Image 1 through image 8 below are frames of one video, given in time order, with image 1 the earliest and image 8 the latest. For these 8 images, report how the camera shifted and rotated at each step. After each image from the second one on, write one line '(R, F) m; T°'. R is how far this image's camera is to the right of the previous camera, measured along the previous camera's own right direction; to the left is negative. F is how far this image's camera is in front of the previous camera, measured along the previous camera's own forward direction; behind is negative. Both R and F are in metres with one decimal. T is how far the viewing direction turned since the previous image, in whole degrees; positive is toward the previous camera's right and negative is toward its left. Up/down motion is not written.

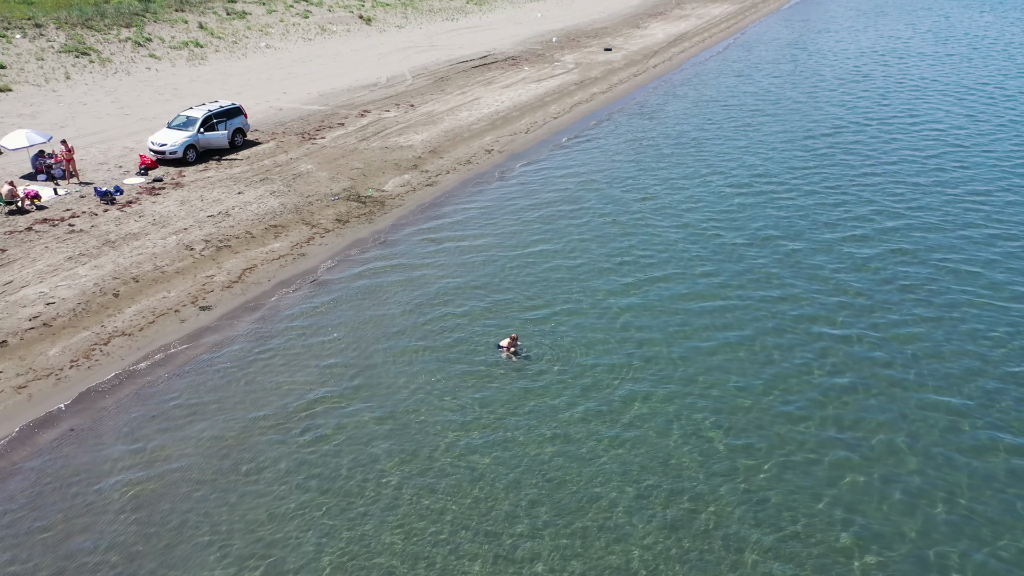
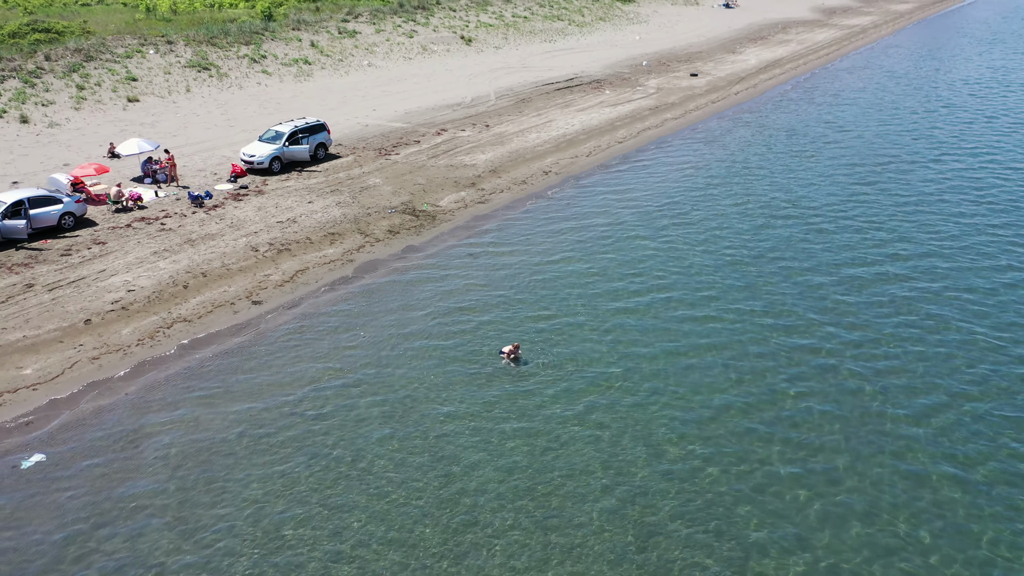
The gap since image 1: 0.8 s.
(+2.6, -1.8) m; -8°
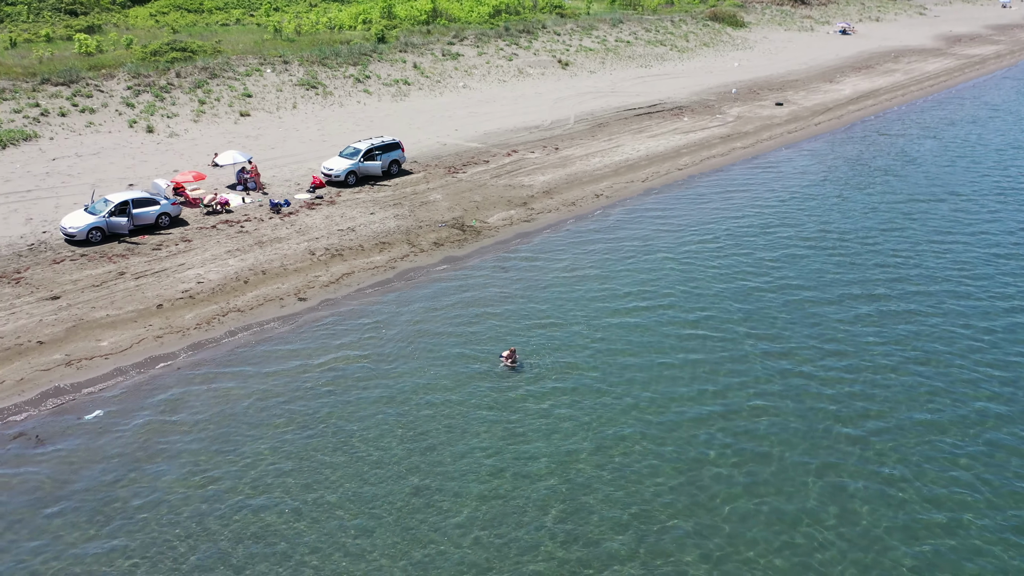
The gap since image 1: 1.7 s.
(+3.2, -2.0) m; -8°
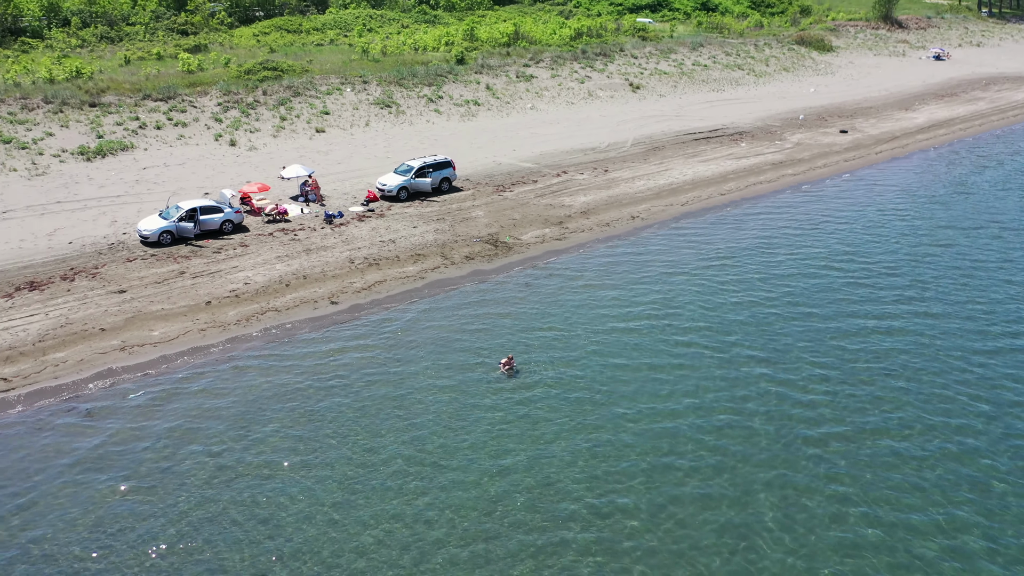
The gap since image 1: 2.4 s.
(+2.7, -1.6) m; -7°
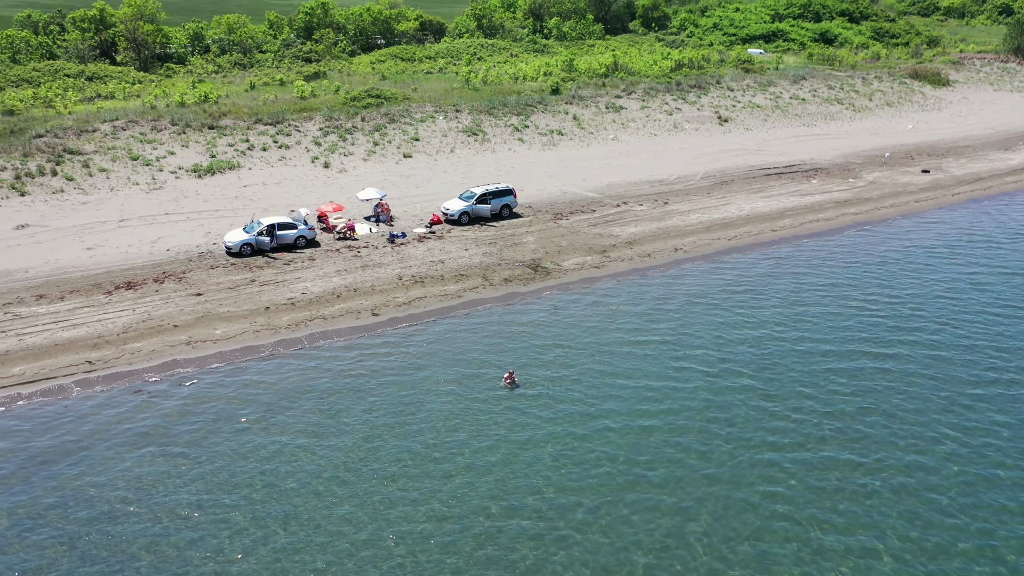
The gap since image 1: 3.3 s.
(+3.6, -2.2) m; -8°
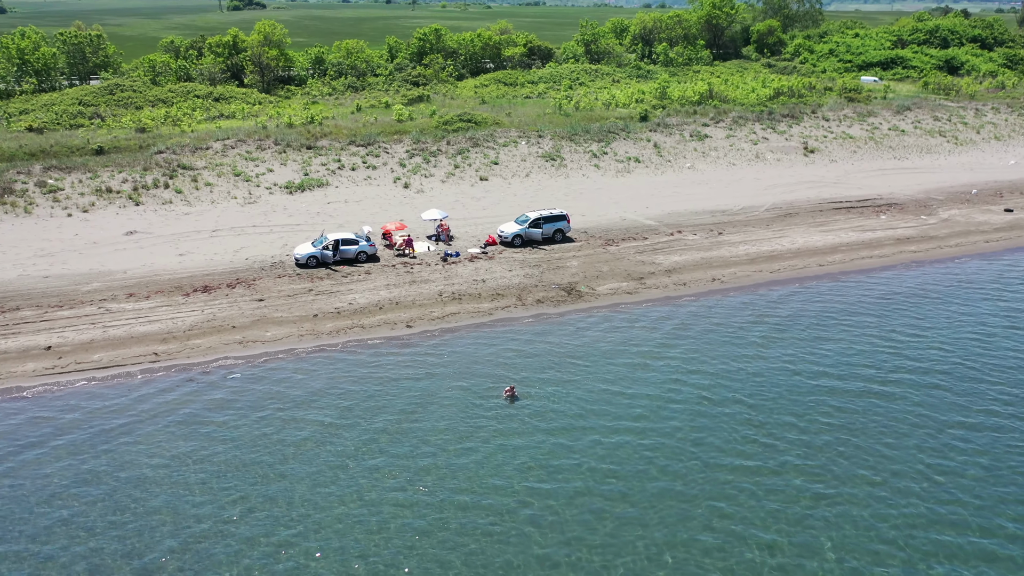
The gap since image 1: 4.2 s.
(+3.9, -2.0) m; -8°
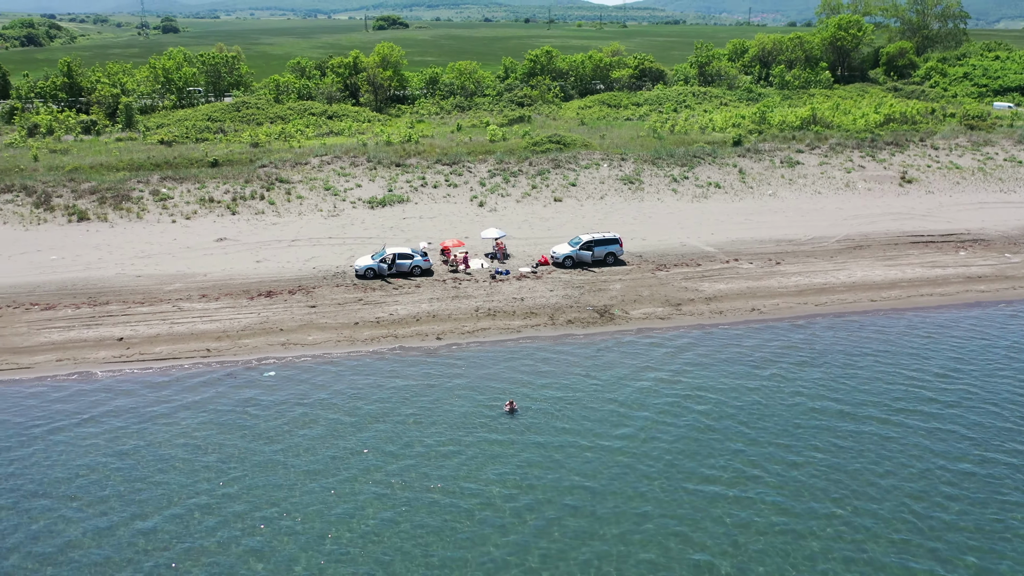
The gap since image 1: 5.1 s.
(+4.5, -1.2) m; -9°
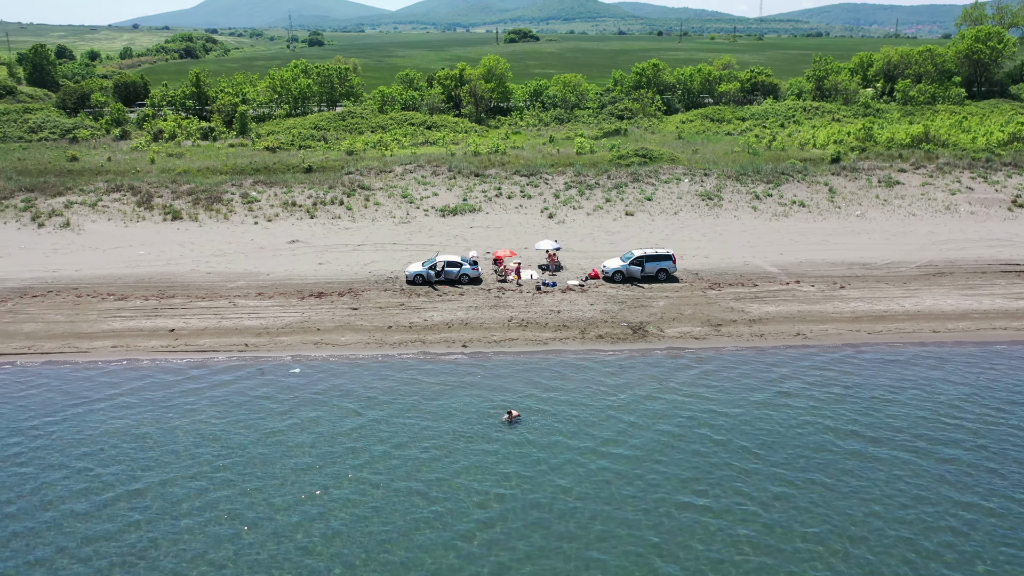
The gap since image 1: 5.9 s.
(+4.4, +0.2) m; -9°
